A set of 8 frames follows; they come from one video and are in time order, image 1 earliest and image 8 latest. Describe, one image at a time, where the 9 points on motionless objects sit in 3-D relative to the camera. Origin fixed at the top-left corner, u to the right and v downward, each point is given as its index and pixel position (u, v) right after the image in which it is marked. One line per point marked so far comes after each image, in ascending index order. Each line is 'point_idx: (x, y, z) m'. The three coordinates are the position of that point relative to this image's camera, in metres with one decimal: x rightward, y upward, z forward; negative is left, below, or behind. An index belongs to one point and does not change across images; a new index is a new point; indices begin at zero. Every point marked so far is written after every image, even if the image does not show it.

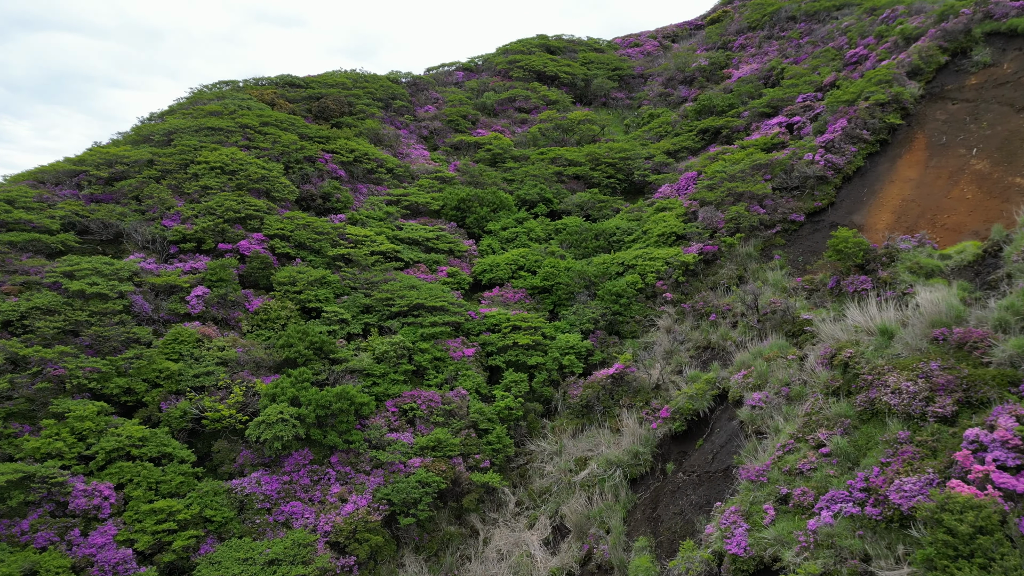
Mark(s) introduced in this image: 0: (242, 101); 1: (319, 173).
0: (-6.4, +4.3, +16.2) m
1: (-4.0, +2.4, +14.4) m
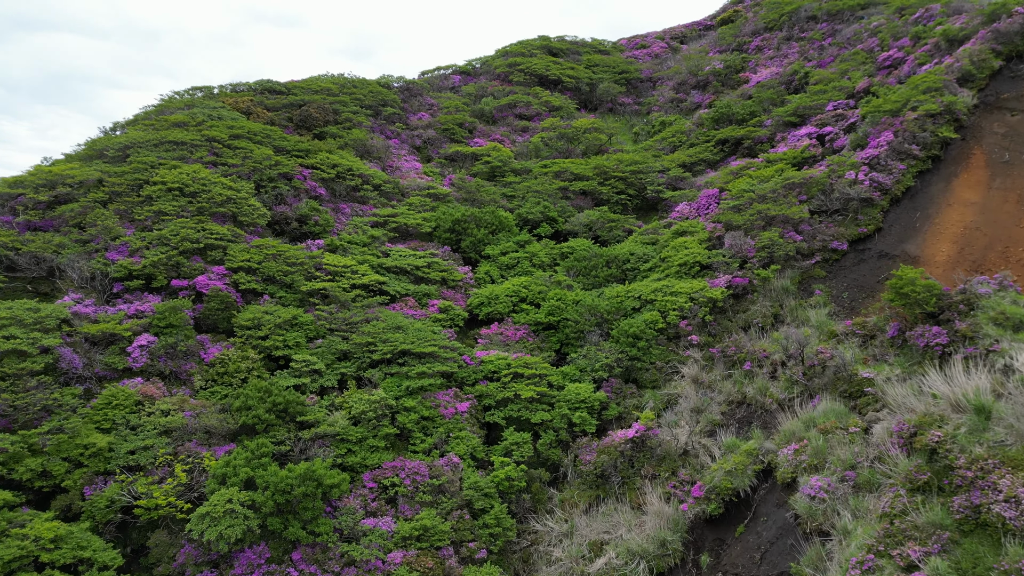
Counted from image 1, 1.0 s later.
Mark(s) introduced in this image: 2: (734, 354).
0: (-6.3, +3.7, +14.7) m
1: (-4.0, +1.7, +12.8) m
2: (+3.1, -0.9, +9.8) m
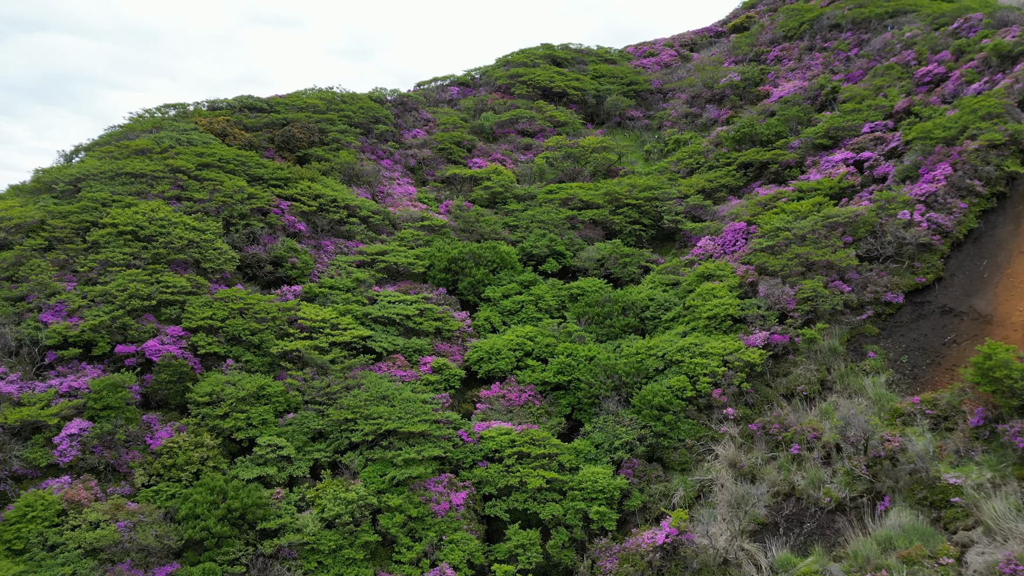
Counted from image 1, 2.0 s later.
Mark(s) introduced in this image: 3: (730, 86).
0: (-6.3, +2.9, +13.2) m
1: (-4.0, +0.9, +11.3) m
2: (+3.2, -1.7, +8.3) m
3: (+6.3, +5.8, +19.9) m
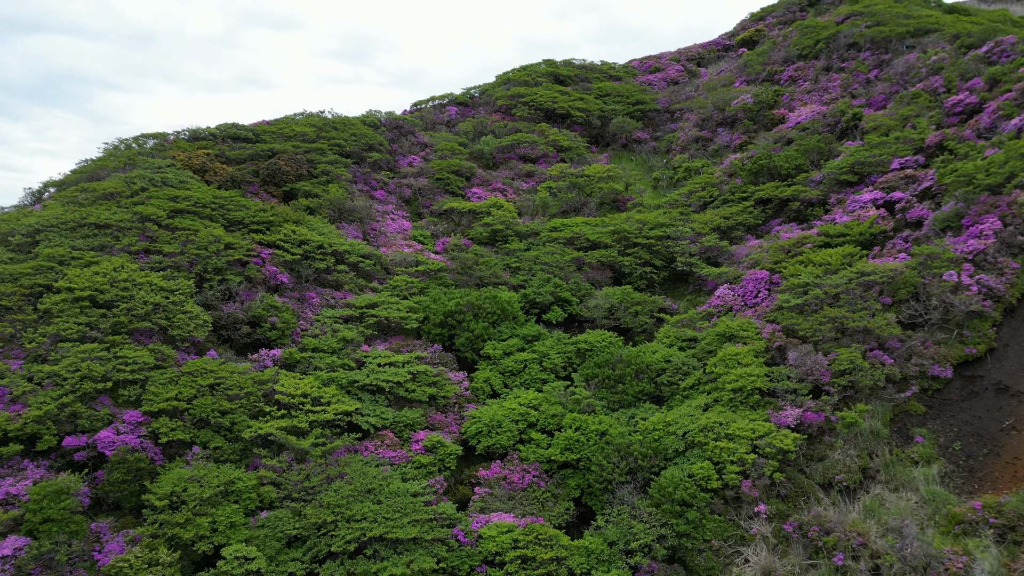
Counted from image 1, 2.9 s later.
0: (-6.3, +2.0, +12.2) m
1: (-3.9, +0.1, +10.3) m
2: (+3.2, -2.6, +7.3) m
3: (+6.3, +4.9, +18.9) m
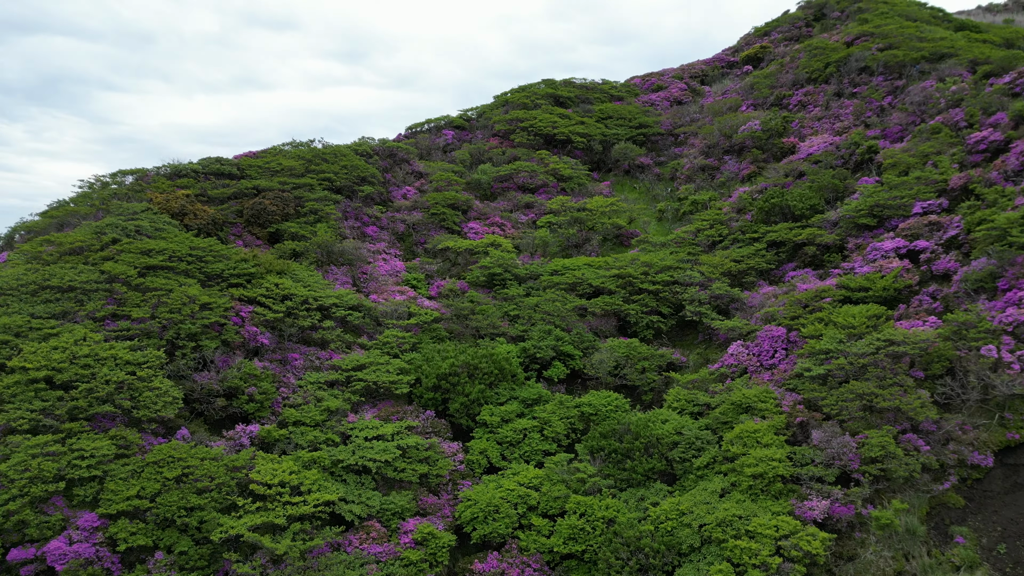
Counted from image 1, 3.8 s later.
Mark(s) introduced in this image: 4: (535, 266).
0: (-6.3, +1.1, +11.4) m
1: (-4.0, -0.8, +9.5) m
2: (+3.2, -3.5, +6.6) m
3: (+6.3, +4.0, +18.2) m
4: (+0.5, +0.4, +14.0) m
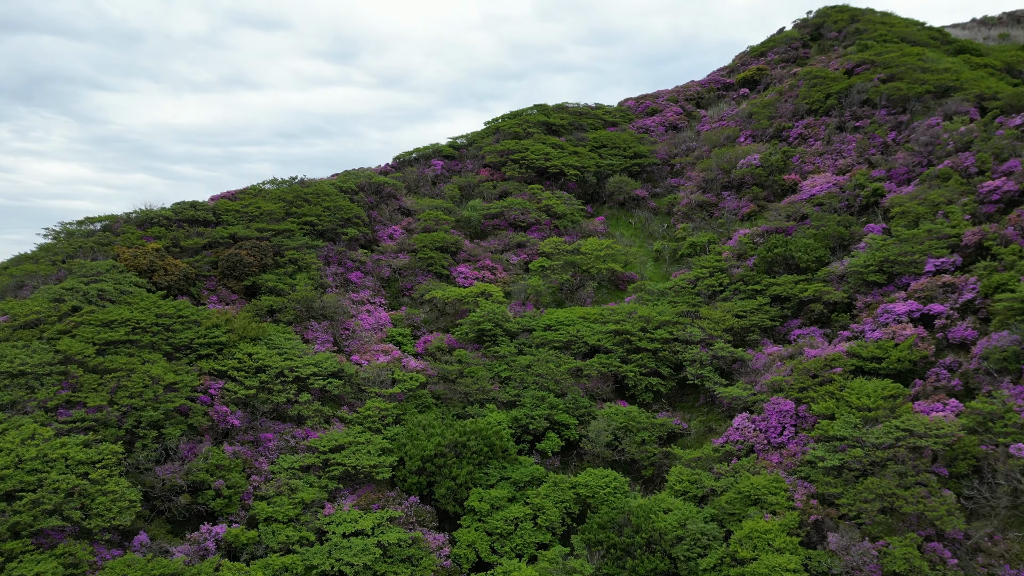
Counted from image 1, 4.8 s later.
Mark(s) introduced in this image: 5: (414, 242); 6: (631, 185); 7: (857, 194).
0: (-6.4, +0.1, +10.7) m
1: (-4.1, -1.9, +8.8) m
2: (+3.1, -4.5, +5.9) m
3: (+6.0, +3.0, +17.6) m
4: (+0.3, -0.6, +13.3) m
5: (-2.2, +1.1, +15.7) m
6: (+3.3, +2.8, +19.0) m
7: (+7.4, +2.0, +14.9) m
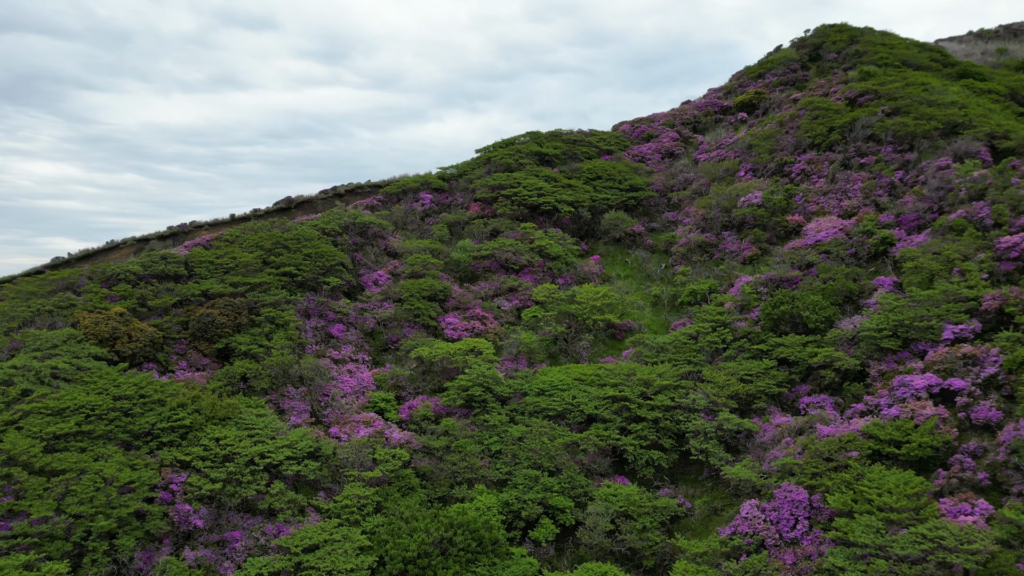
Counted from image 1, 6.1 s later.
0: (-6.6, -1.0, +9.8) m
1: (-4.2, -2.9, +8.0) m
2: (+3.1, -5.6, +5.2) m
3: (+5.8, +1.9, +16.8) m
4: (+0.1, -1.6, +12.5) m
5: (-2.4, 0.0, +14.9) m
6: (+3.0, +1.8, +18.2) m
7: (+7.2, +0.9, +14.2) m
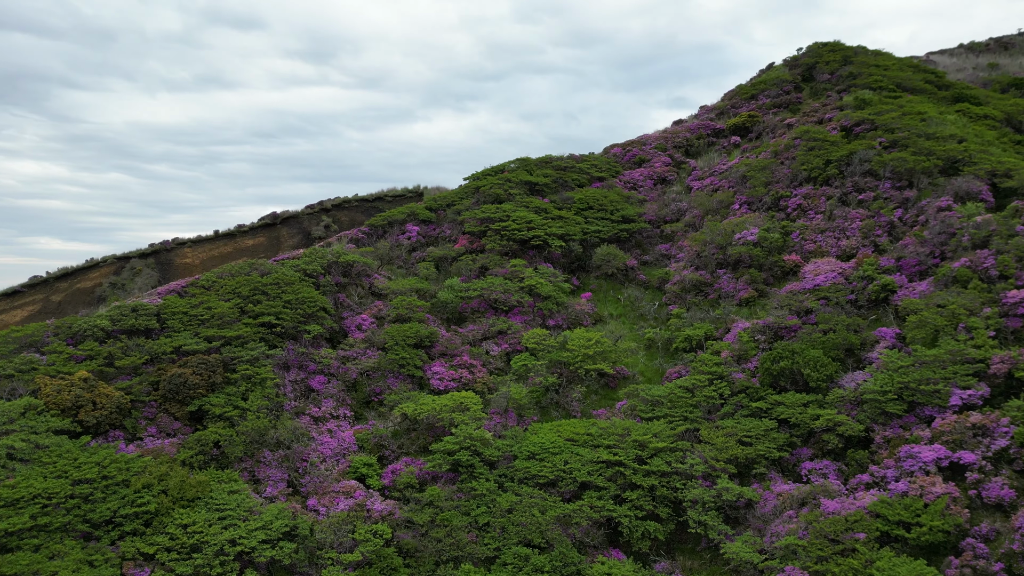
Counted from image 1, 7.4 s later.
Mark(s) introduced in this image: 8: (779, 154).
0: (-6.7, -1.9, +9.2) m
1: (-4.3, -3.9, +7.4) m
2: (+3.0, -6.5, +4.7) m
3: (+5.6, +1.0, +16.4) m
4: (-0.1, -2.6, +12.0) m
5: (-2.6, -1.0, +14.3) m
6: (+2.8, +0.8, +17.7) m
7: (+7.0, 0.0, +13.7) m
8: (+7.7, +3.8, +19.9) m
